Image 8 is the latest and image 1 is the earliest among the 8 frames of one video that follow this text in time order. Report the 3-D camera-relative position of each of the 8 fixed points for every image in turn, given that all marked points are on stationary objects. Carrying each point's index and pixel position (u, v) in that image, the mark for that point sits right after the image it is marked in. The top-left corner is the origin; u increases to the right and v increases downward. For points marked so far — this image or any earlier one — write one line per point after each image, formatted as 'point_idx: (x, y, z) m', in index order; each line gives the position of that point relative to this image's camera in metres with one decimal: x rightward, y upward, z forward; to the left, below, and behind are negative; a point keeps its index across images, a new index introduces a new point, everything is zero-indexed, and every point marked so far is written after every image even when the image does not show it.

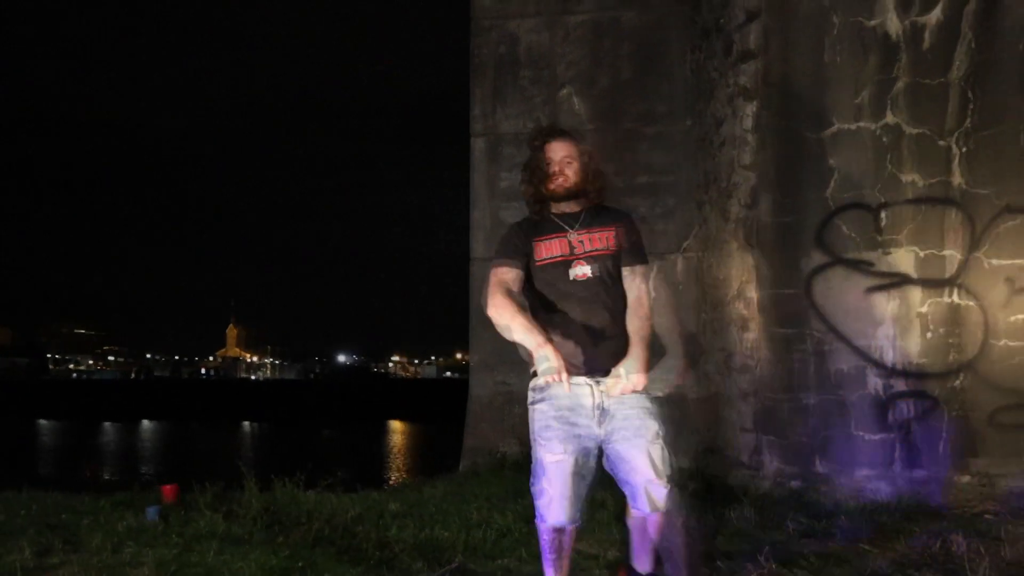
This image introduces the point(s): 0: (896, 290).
0: (+2.0, 0.0, +5.1) m
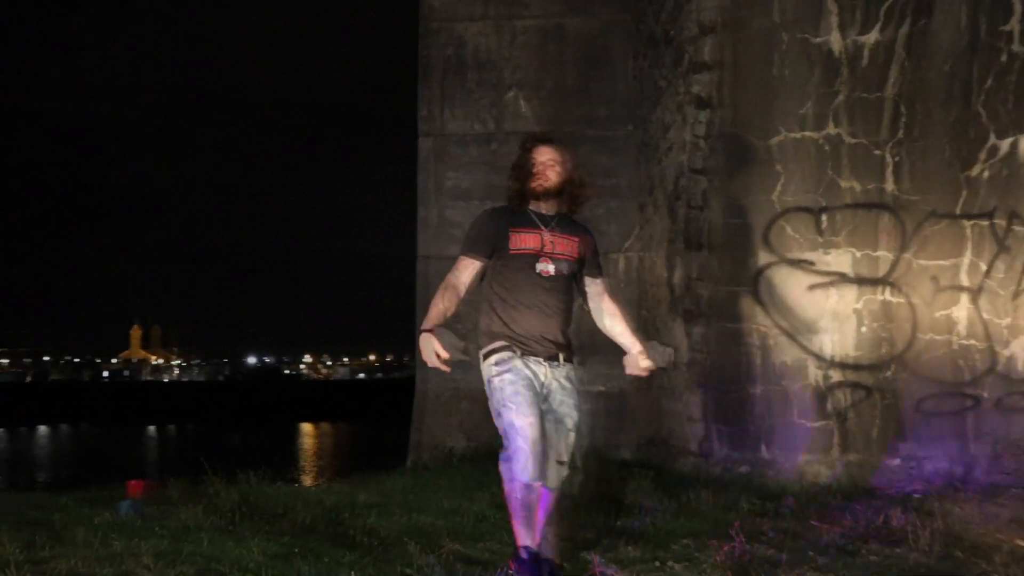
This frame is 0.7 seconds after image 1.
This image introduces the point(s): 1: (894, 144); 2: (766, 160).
0: (+1.9, 0.0, +5.5) m
1: (+2.2, +0.8, +5.5) m
2: (+1.5, +0.7, +5.5) m
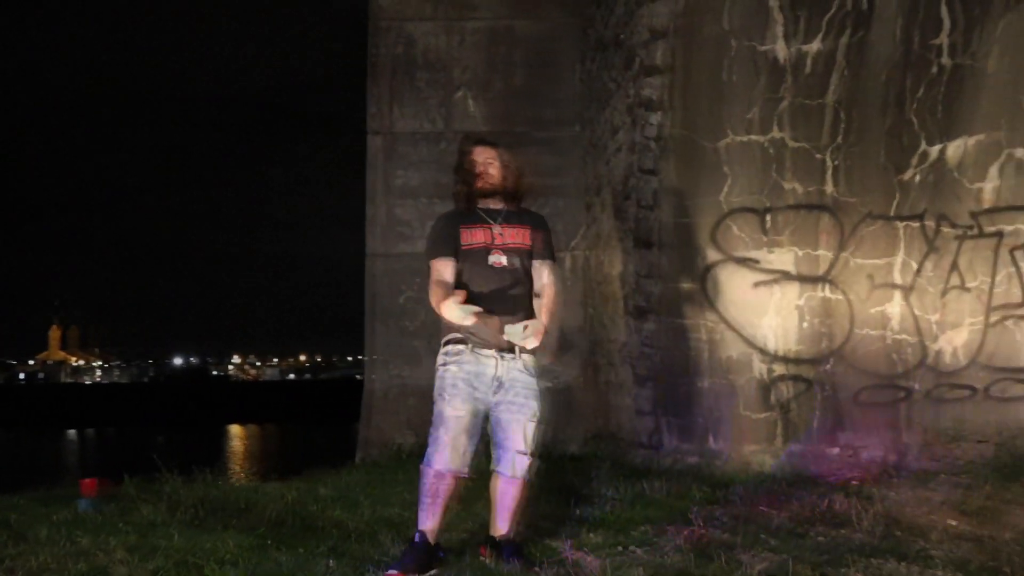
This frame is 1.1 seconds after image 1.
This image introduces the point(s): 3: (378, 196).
0: (+1.6, 0.0, +5.7) m
1: (+1.9, +0.8, +5.8) m
2: (+1.2, +0.7, +5.7) m
3: (-1.1, +0.8, +7.9) m
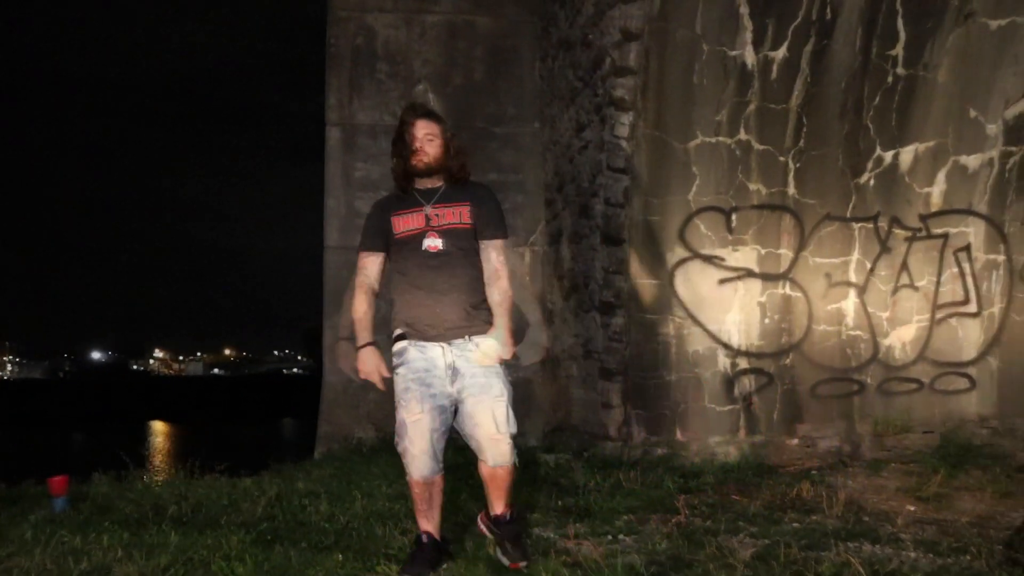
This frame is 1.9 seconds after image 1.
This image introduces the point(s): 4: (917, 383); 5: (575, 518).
0: (+1.4, 0.0, +5.9) m
1: (+1.8, +0.9, +6.0) m
2: (+1.1, +0.8, +5.9) m
3: (-1.5, +0.8, +7.9) m
4: (+2.7, -0.6, +6.3) m
5: (+0.3, -1.1, +4.5) m
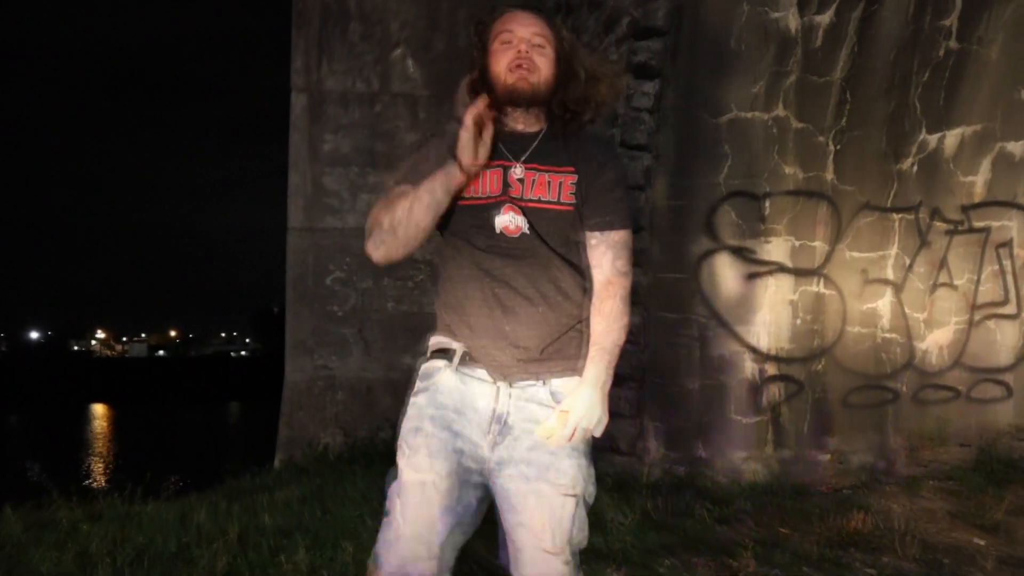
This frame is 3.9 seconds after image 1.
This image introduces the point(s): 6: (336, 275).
0: (+1.4, +0.1, +5.3) m
1: (+1.8, +0.9, +5.3) m
2: (+1.1, +0.8, +5.1) m
3: (-1.5, +0.9, +7.0) m
4: (+2.6, -0.6, +5.7) m
5: (+0.4, -1.1, +3.7) m
6: (-1.3, +0.1, +7.0) m
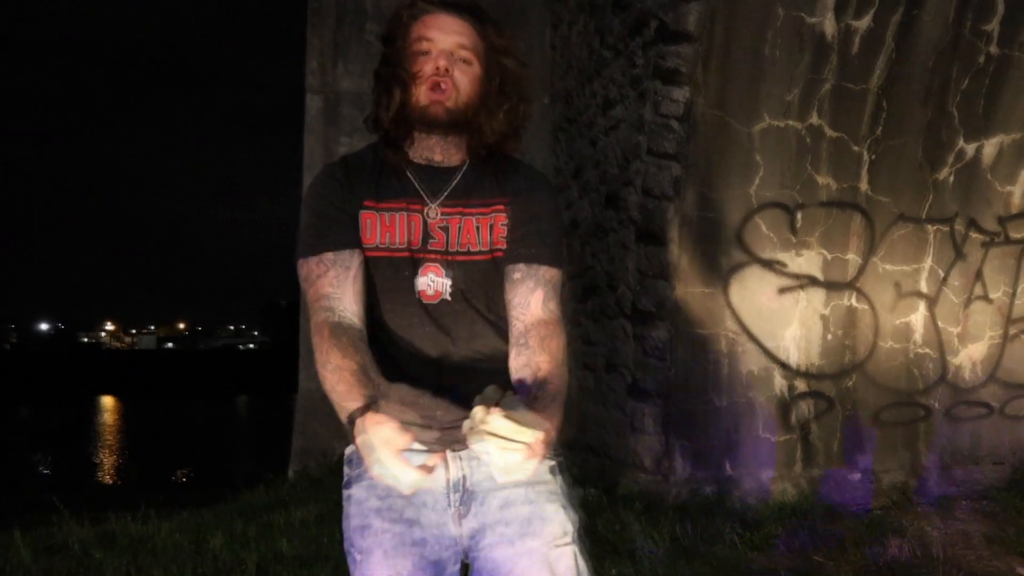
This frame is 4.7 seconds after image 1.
0: (+1.6, 0.0, +5.1) m
1: (+1.9, +0.8, +5.1) m
2: (+1.2, +0.7, +5.0) m
3: (-1.4, +0.9, +6.9) m
4: (+2.8, -0.7, +5.5) m
5: (+0.5, -1.1, +3.6) m
6: (-1.1, +0.1, +6.8) m
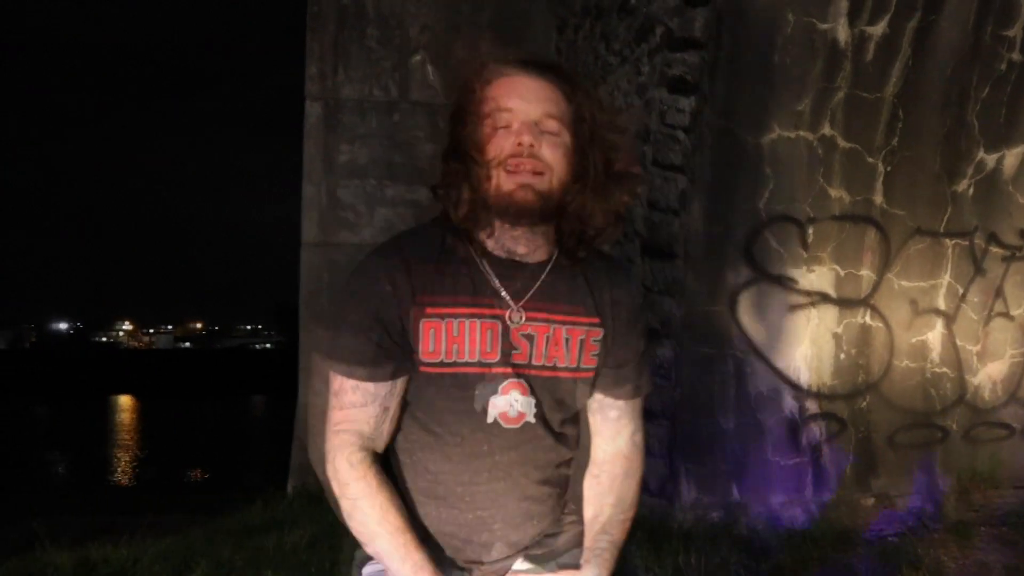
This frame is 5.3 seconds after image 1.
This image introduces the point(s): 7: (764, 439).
0: (+1.6, -0.1, +4.9) m
1: (+1.9, +0.7, +4.9) m
2: (+1.2, +0.6, +4.8) m
3: (-1.4, +0.8, +6.7) m
4: (+2.8, -0.8, +5.3) m
5: (+0.4, -1.2, +3.4) m
6: (-1.1, 0.0, +6.6) m
7: (+1.3, -0.8, +4.9) m
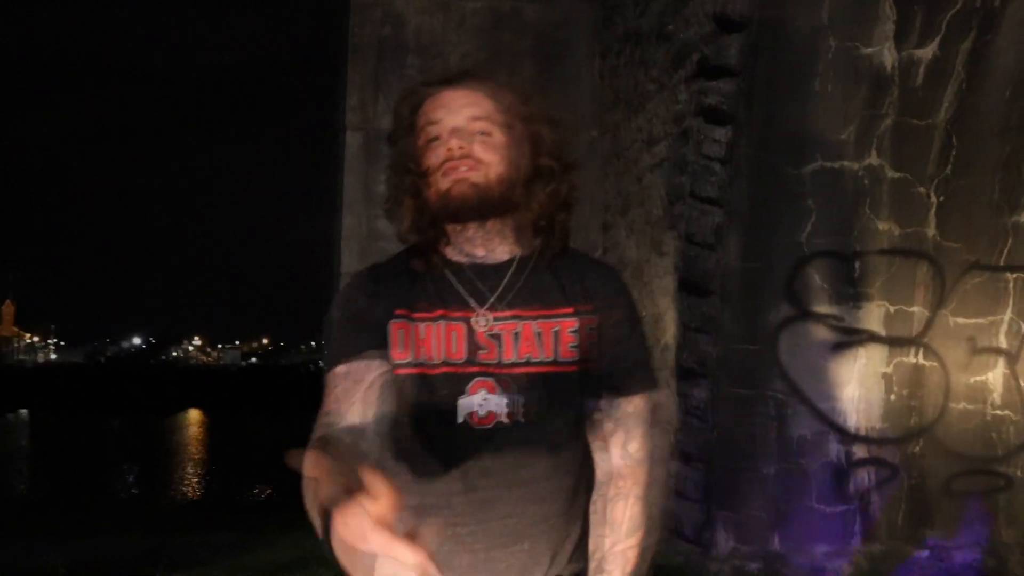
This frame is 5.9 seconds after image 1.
0: (+1.7, -0.3, +4.6) m
1: (+2.1, +0.5, +4.6) m
2: (+1.3, +0.5, +4.5) m
3: (-1.1, +0.6, +6.7) m
4: (+2.9, -1.0, +4.9) m
5: (+0.5, -1.4, +3.2) m
6: (-0.9, -0.2, +6.5) m
7: (+1.4, -1.0, +4.6) m
